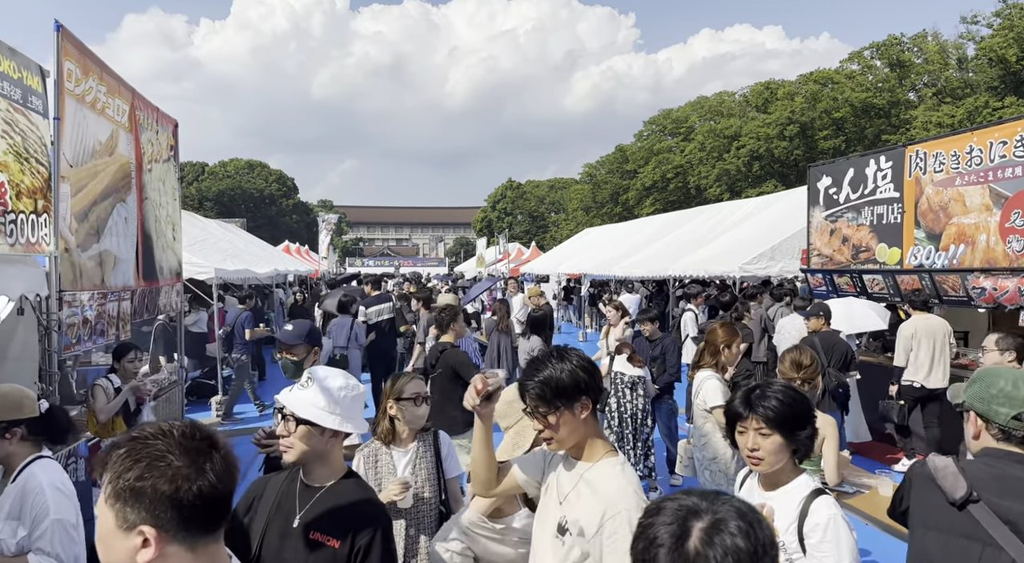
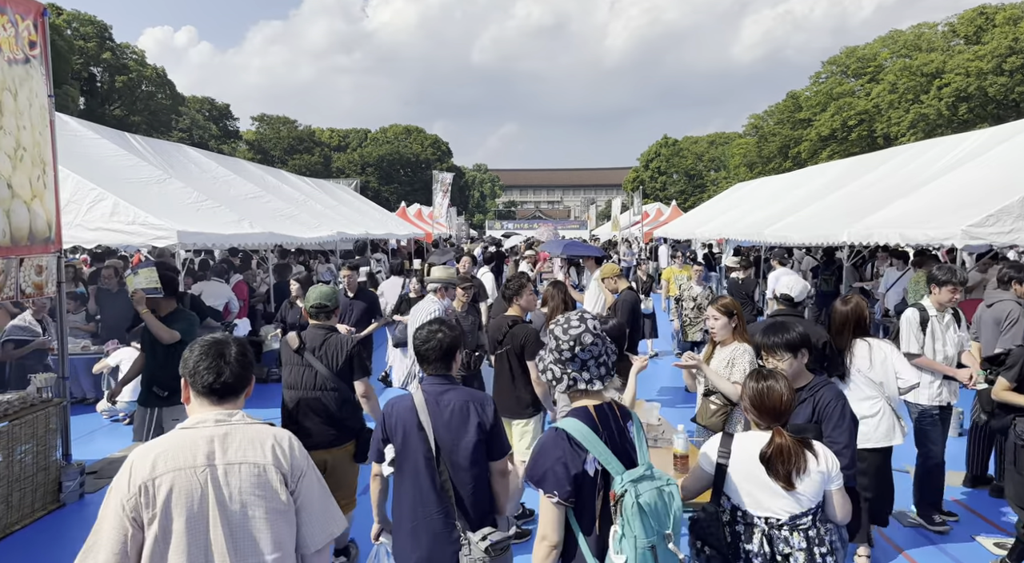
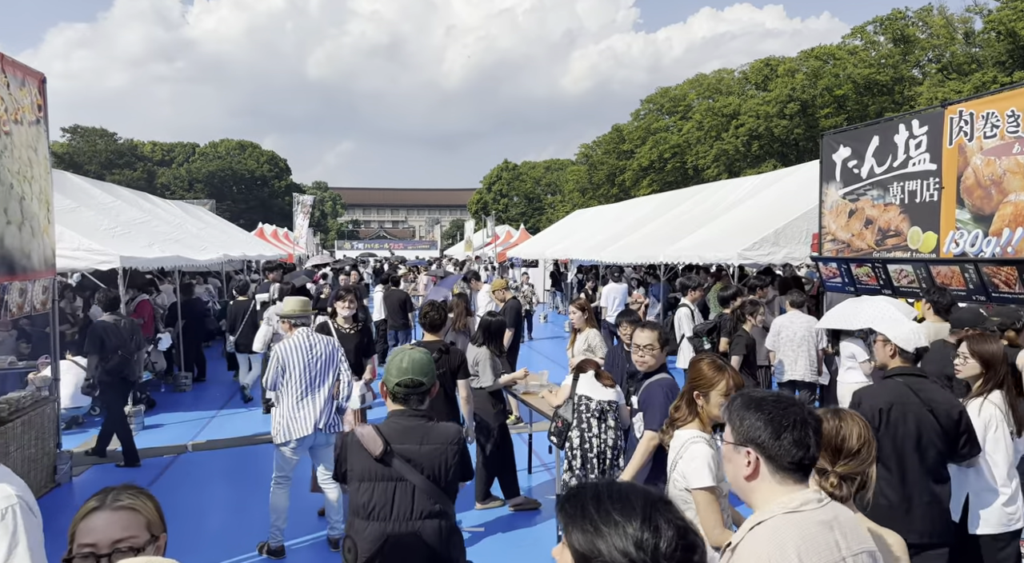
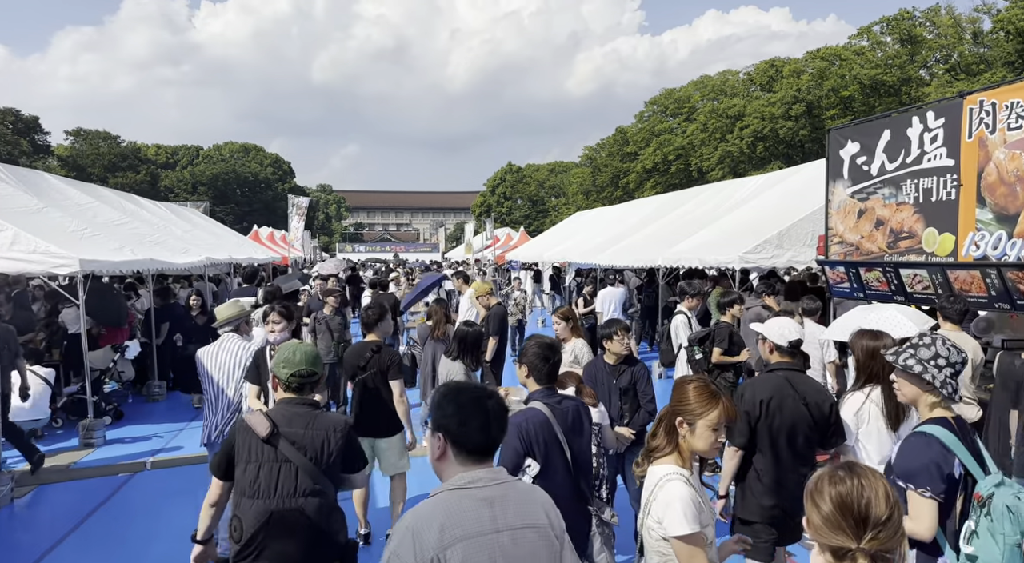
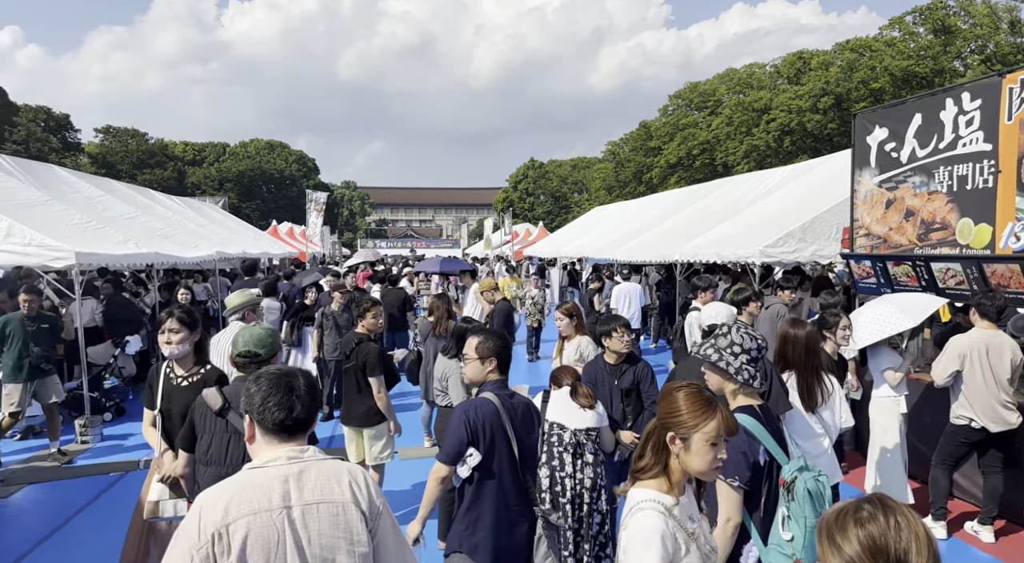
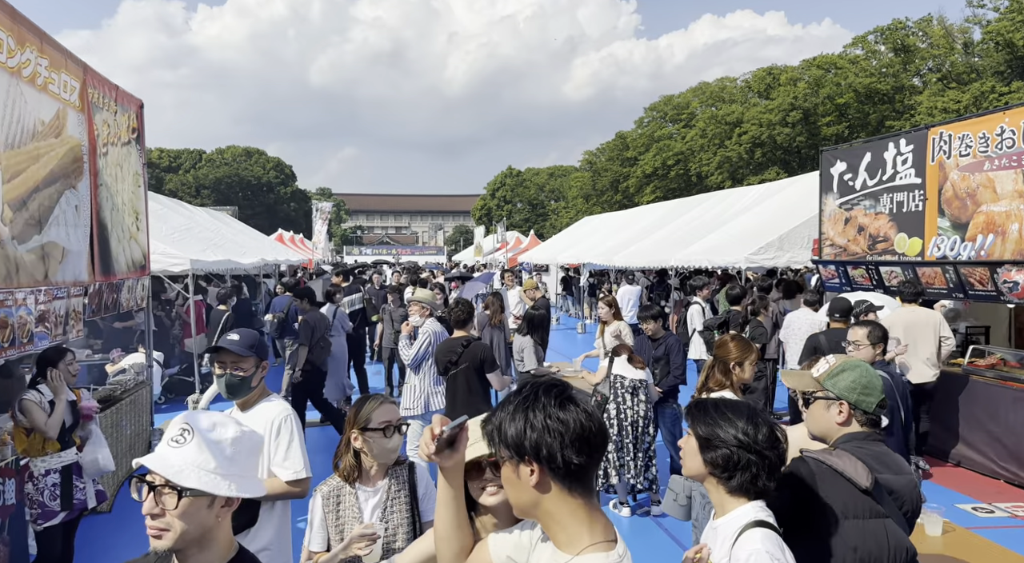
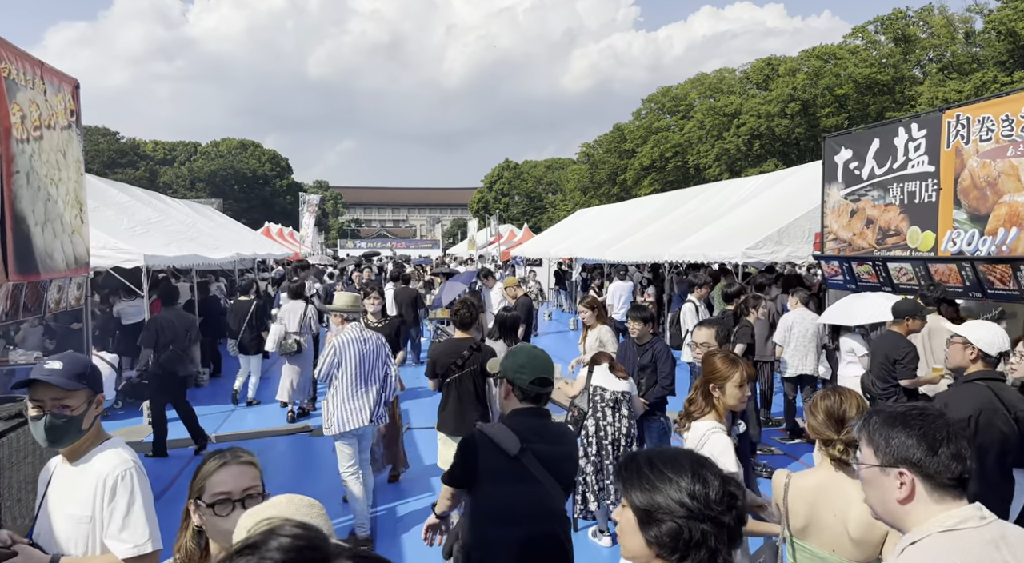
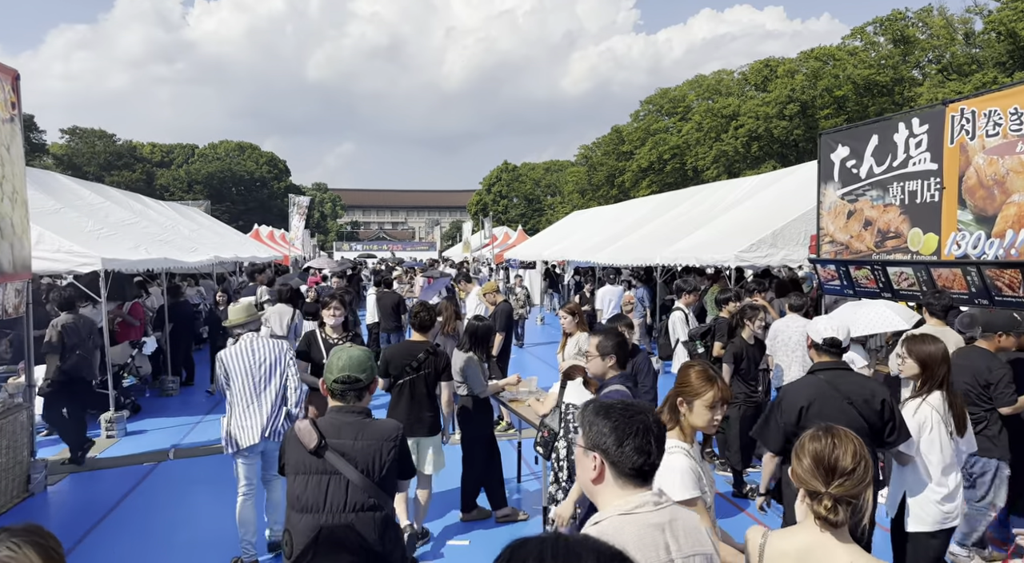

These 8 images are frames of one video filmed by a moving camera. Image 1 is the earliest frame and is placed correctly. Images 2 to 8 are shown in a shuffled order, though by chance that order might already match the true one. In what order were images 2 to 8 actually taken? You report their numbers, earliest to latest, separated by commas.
6, 7, 3, 8, 4, 5, 2
